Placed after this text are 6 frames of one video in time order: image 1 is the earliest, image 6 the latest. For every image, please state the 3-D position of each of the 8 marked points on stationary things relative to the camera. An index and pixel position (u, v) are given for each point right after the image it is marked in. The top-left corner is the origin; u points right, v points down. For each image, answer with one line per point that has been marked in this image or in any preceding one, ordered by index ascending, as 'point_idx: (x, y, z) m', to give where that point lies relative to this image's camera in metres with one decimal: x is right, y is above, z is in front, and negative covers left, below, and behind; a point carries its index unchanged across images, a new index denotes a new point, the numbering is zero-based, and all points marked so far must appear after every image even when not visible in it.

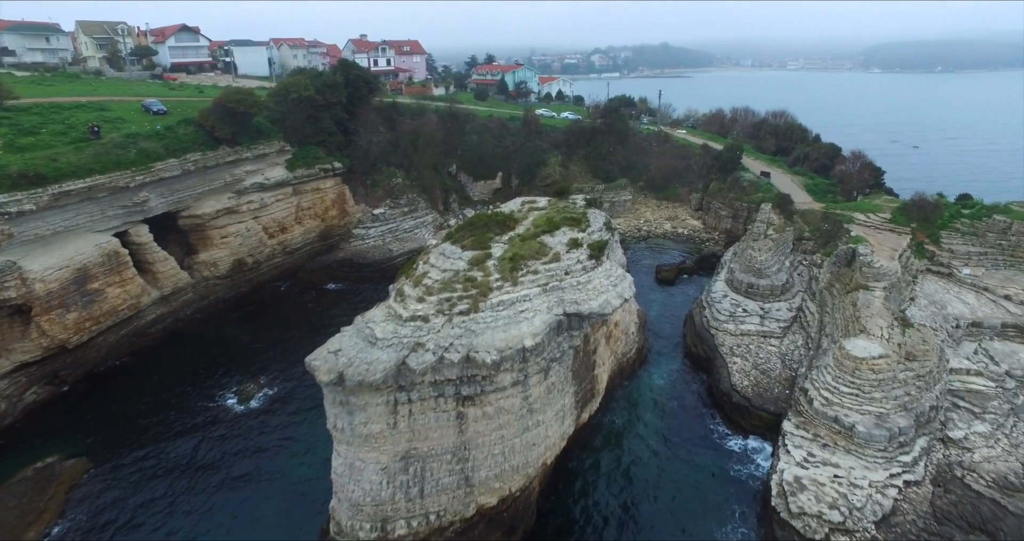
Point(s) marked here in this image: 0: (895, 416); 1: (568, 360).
0: (+10.4, -3.9, +15.7) m
1: (+1.4, -2.2, +14.6) m
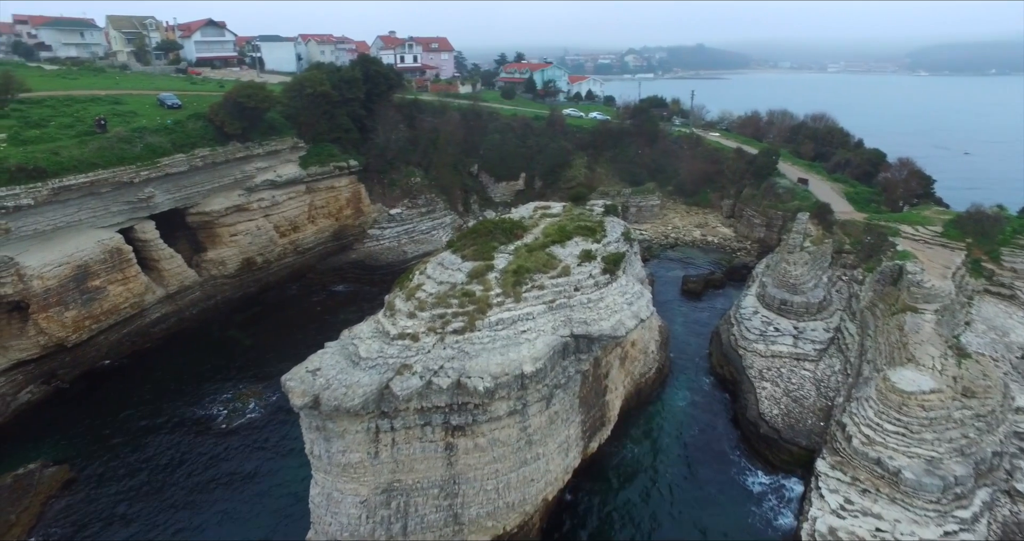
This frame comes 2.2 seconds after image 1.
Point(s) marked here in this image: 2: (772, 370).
0: (+10.4, -4.5, +13.8) m
1: (+1.4, -2.6, +13.1) m
2: (+8.7, -3.3, +19.4) m
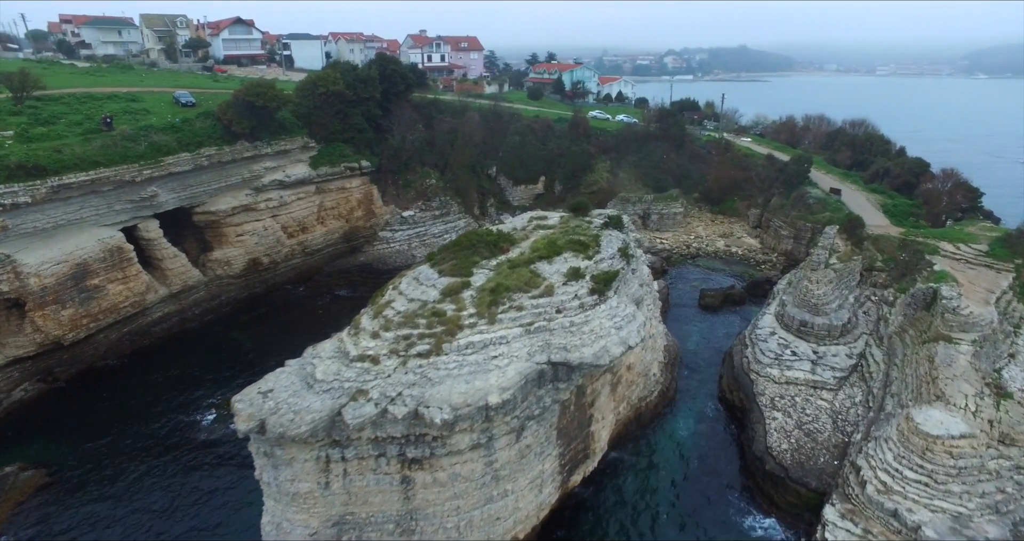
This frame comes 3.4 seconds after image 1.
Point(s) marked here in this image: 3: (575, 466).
0: (+9.7, -5.2, +12.2) m
1: (+0.8, -3.0, +12.1) m
2: (+8.4, -3.9, +17.9) m
3: (+1.4, -4.4, +13.3) m
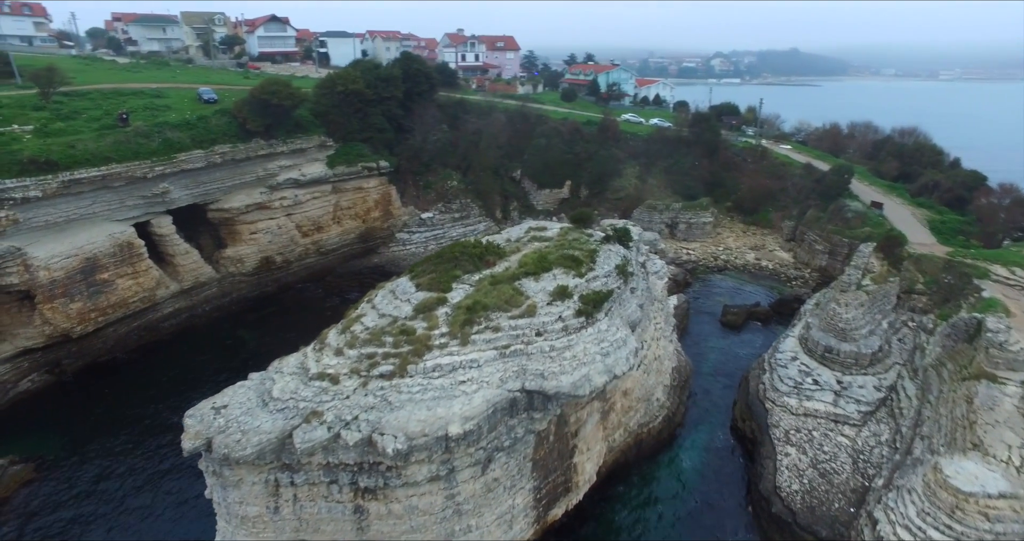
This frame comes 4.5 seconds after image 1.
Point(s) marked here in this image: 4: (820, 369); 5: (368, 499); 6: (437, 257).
0: (+9.1, -5.9, +10.7) m
1: (+0.3, -3.4, +11.1) m
2: (+8.2, -4.6, +16.5) m
3: (+0.9, -4.8, +12.3) m
4: (+9.8, -3.1, +18.5) m
5: (-2.5, -3.9, +10.0) m
6: (-1.7, +0.3, +13.7) m
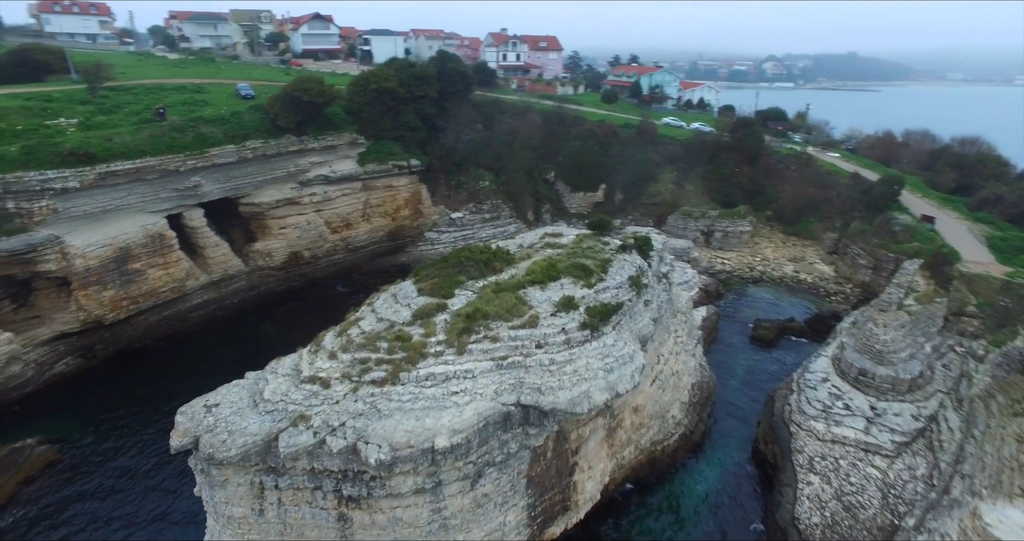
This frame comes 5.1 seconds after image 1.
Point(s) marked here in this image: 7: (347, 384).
0: (+8.8, -6.4, +9.7) m
1: (+0.1, -3.6, +10.7) m
2: (+8.4, -5.0, +15.5) m
3: (+0.8, -5.0, +11.9) m
4: (+10.1, -3.6, +17.4) m
5: (-2.7, -4.0, +9.8) m
6: (-1.5, +0.2, +13.4) m
7: (-2.9, -2.0, +10.5) m
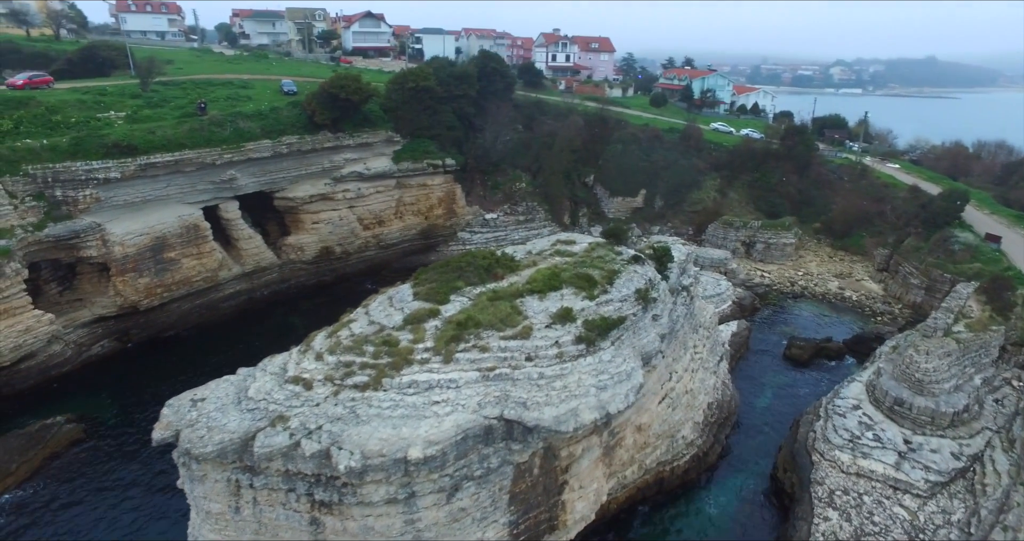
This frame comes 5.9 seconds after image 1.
0: (+8.2, -6.9, +8.6) m
1: (-0.2, -3.7, +10.4) m
2: (+8.4, -5.6, +14.4) m
3: (+0.5, -5.2, +11.4) m
4: (+10.3, -4.3, +16.1) m
5: (-3.1, -4.0, +9.6) m
6: (-1.5, +0.1, +13.2) m
7: (-3.2, -2.1, +10.3) m
